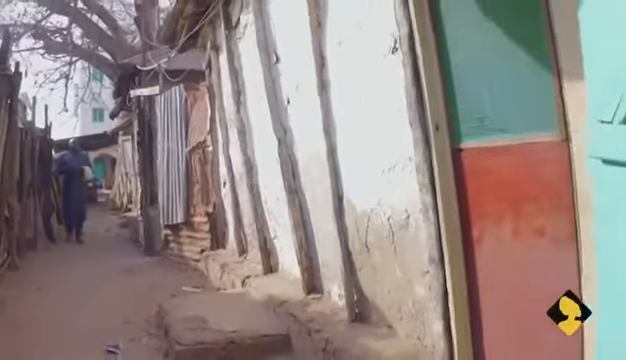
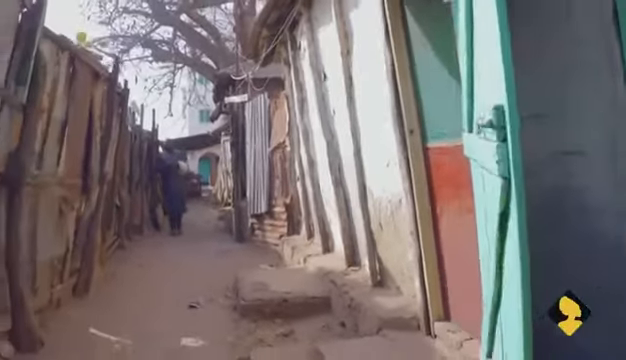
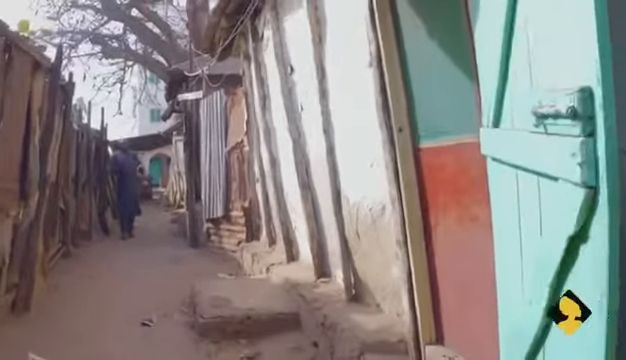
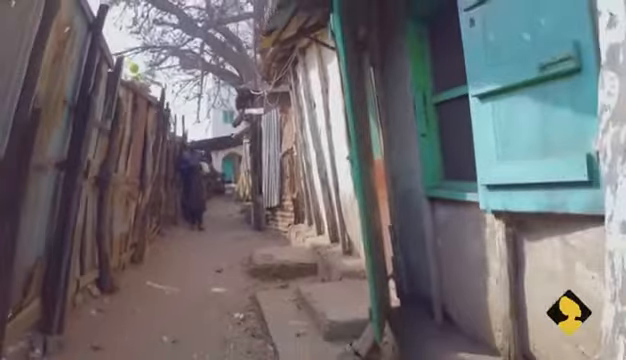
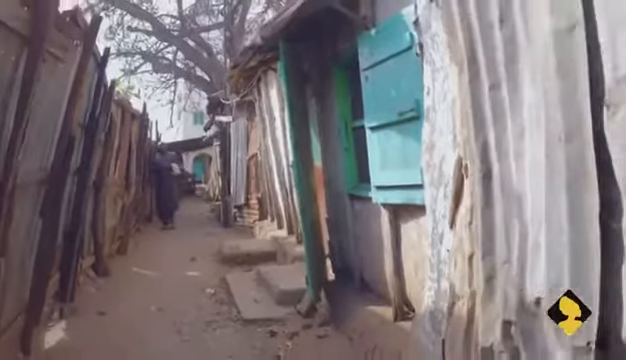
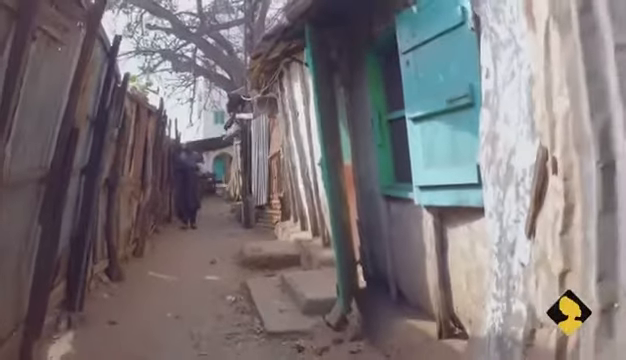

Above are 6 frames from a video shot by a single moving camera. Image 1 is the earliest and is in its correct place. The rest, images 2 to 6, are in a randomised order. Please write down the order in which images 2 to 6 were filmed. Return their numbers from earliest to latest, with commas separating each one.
3, 2, 4, 6, 5
